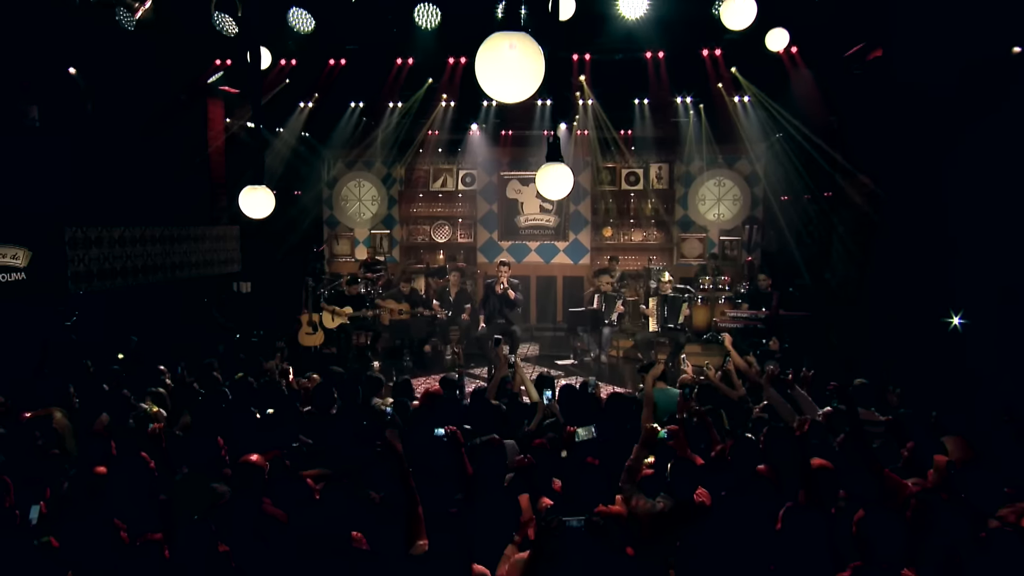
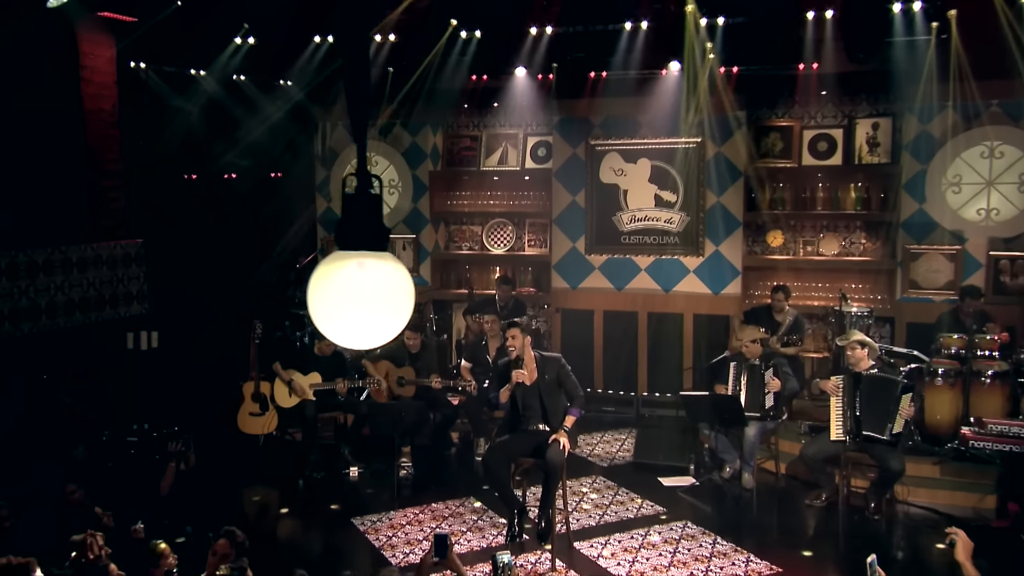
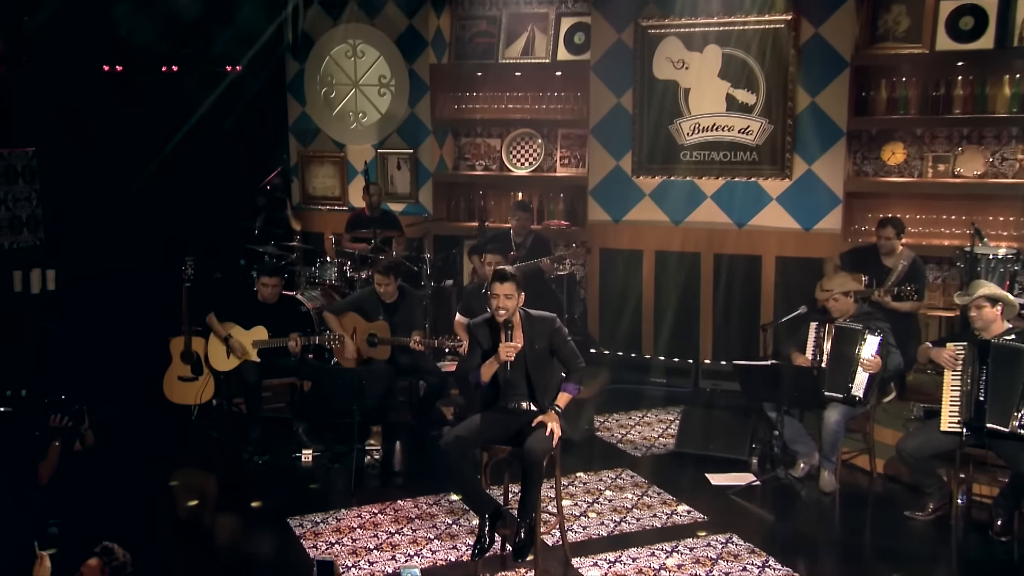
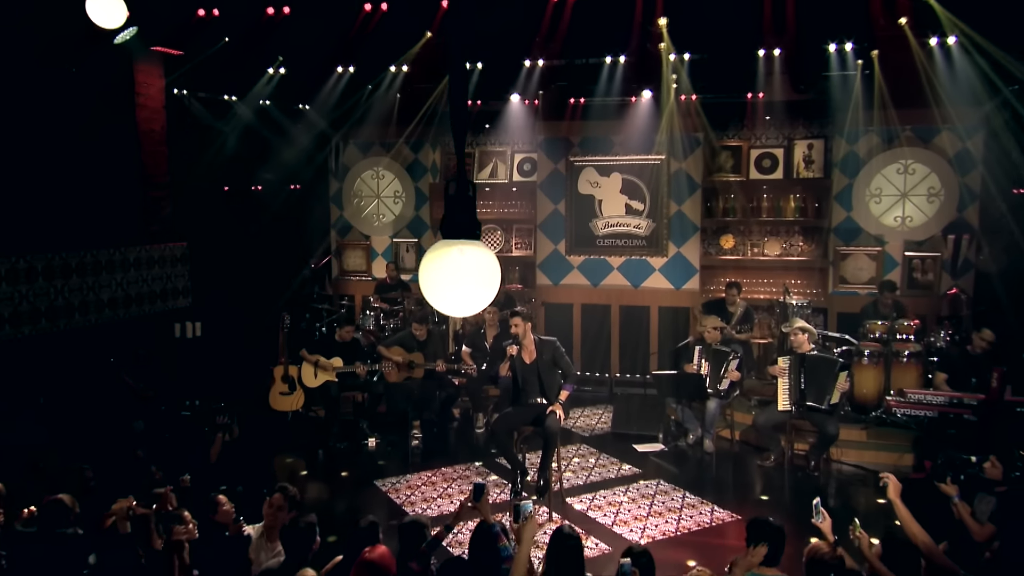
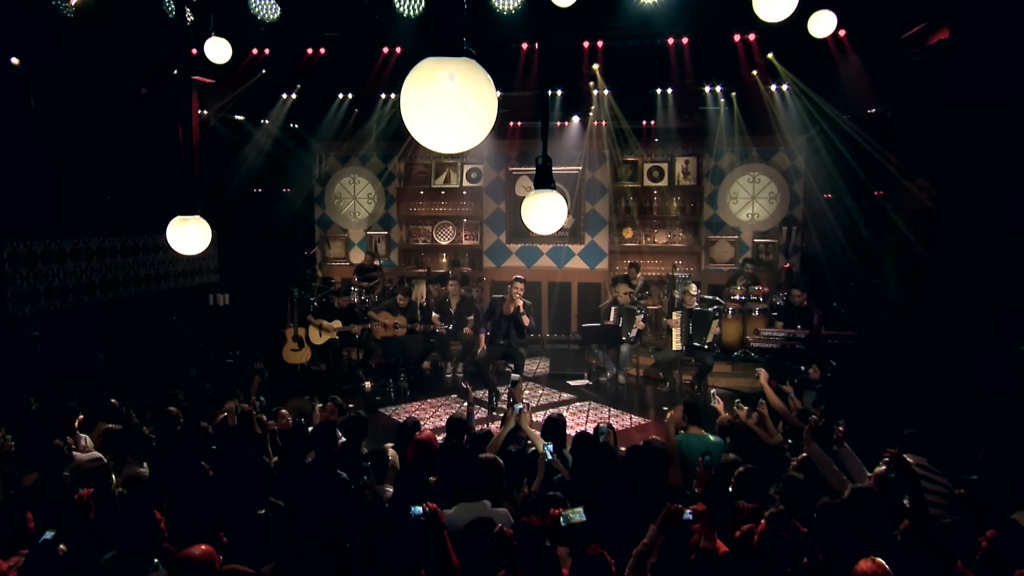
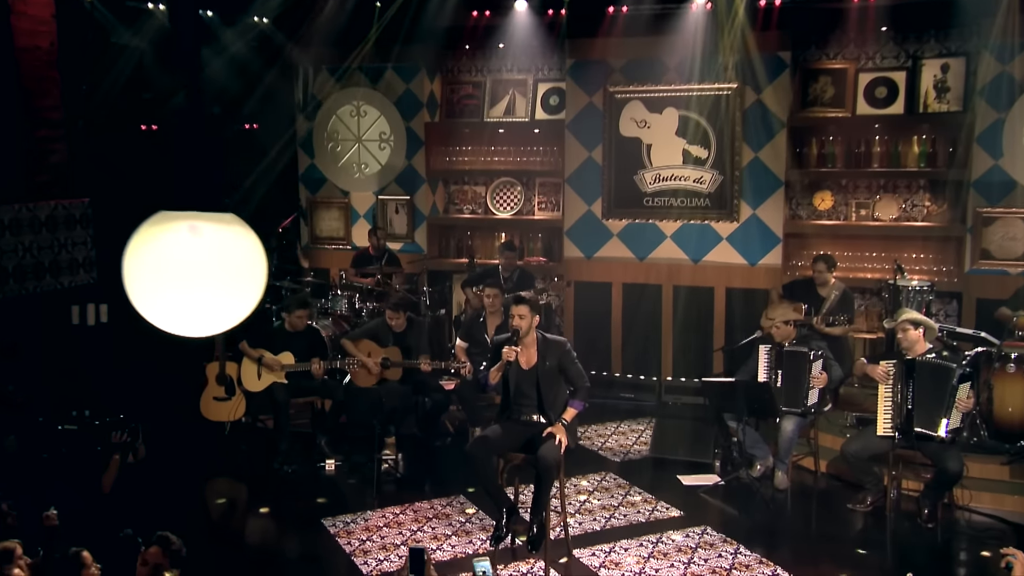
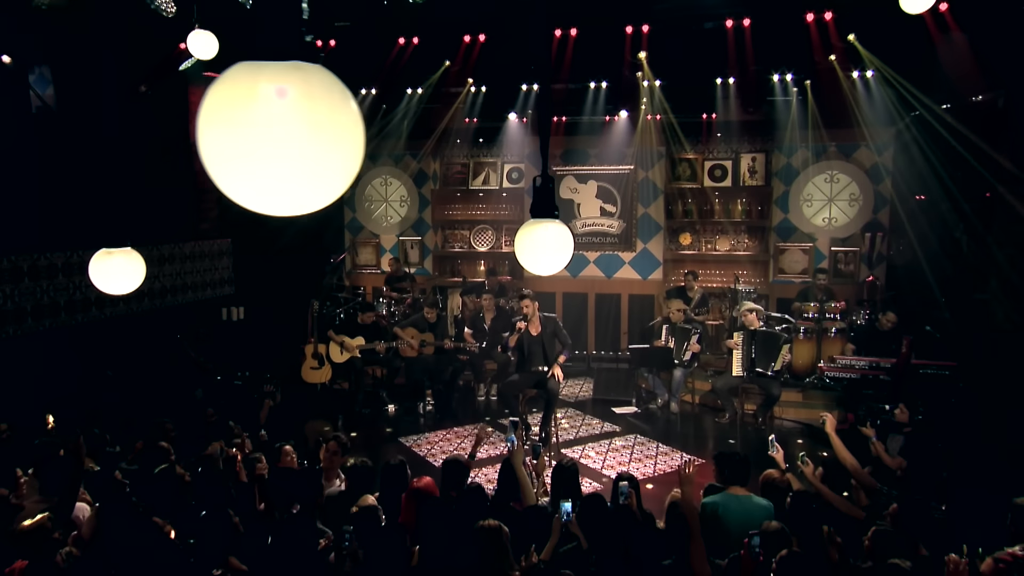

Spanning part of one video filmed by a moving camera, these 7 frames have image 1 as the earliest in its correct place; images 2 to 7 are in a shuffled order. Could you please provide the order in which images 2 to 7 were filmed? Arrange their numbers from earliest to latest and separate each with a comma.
5, 7, 4, 2, 6, 3
